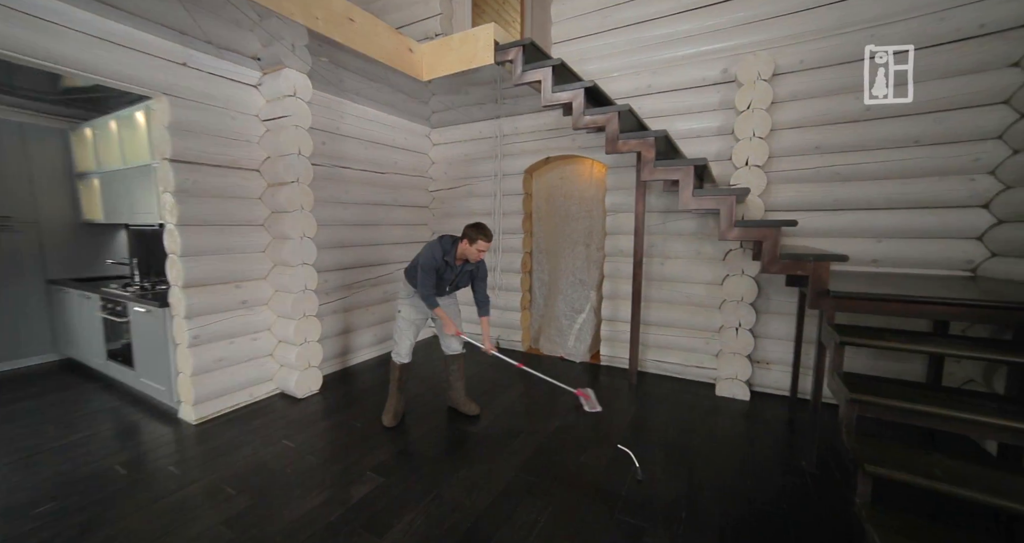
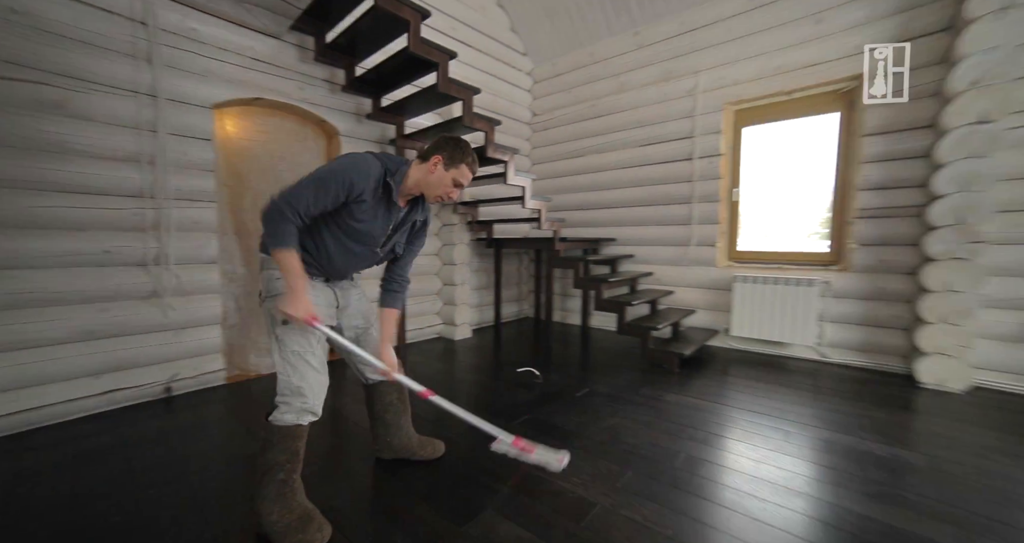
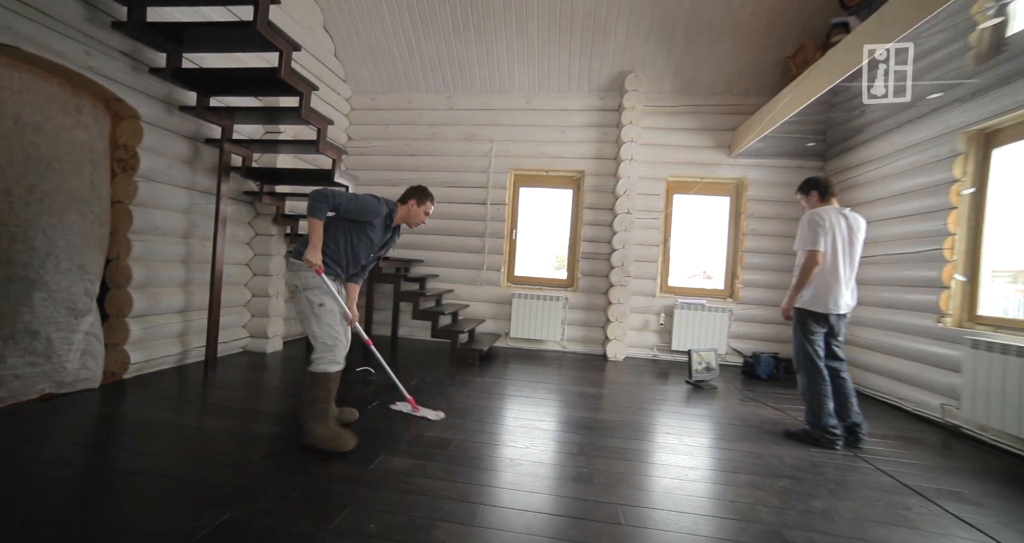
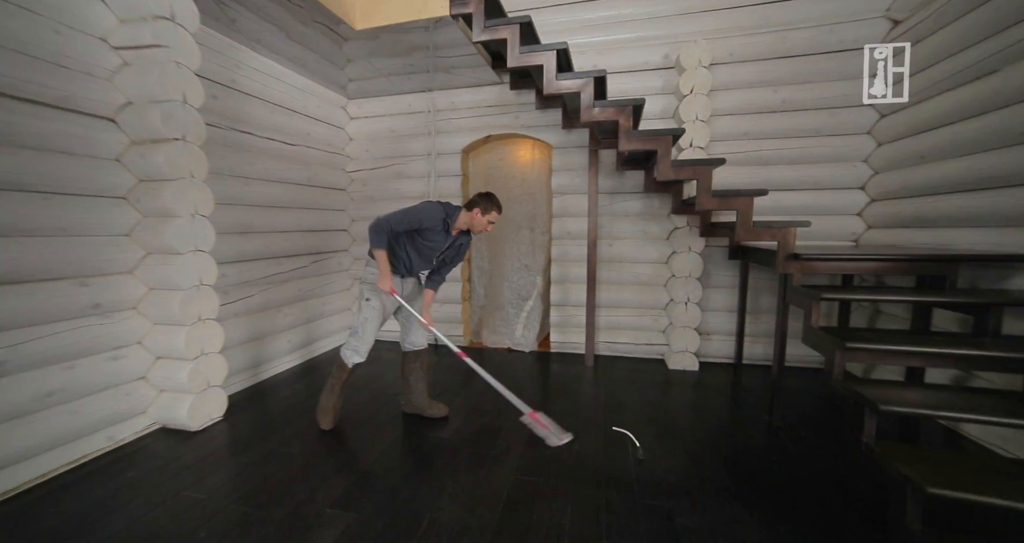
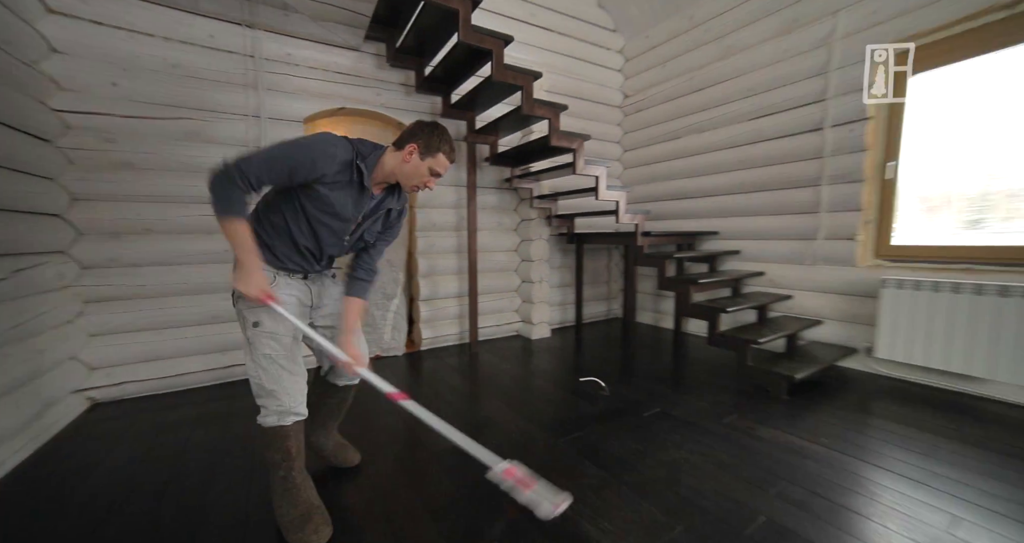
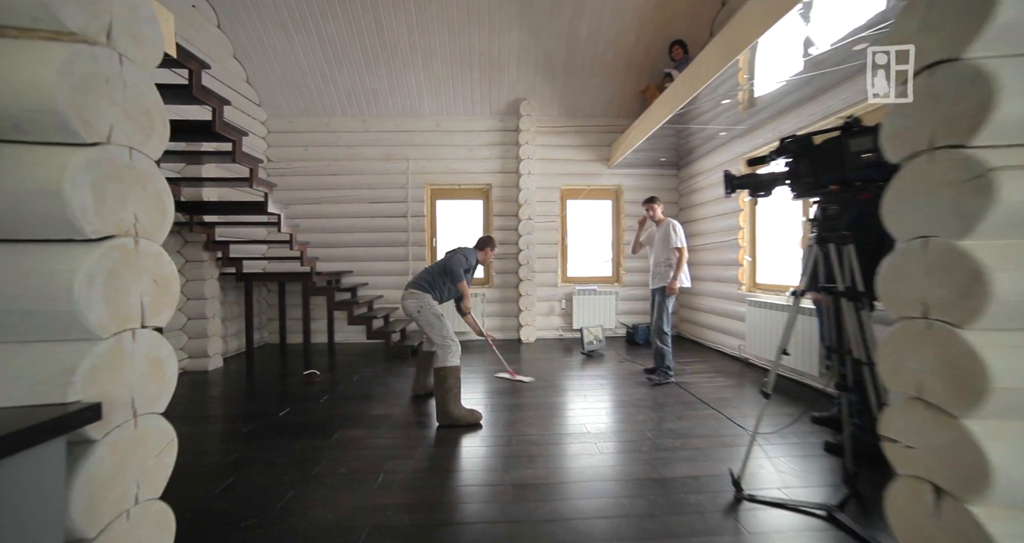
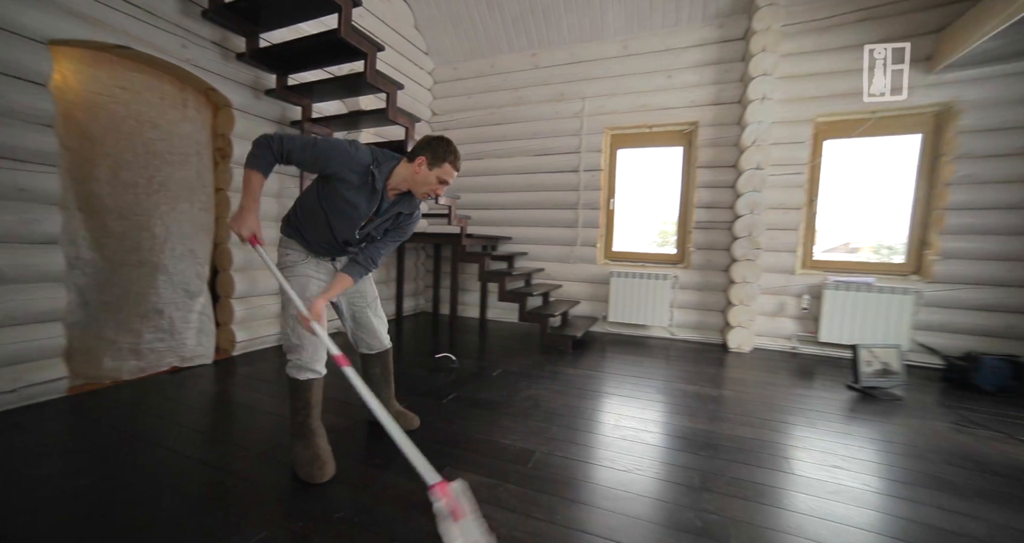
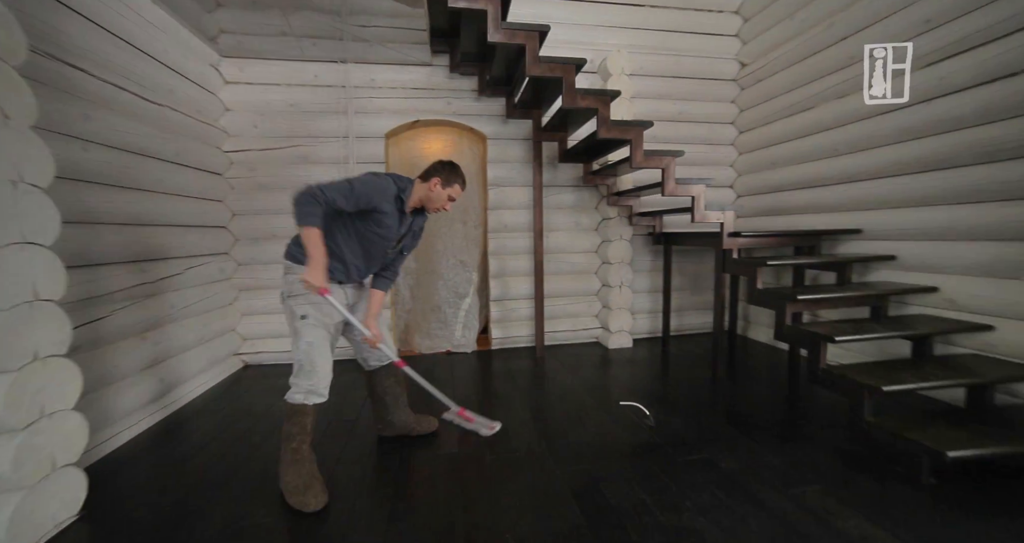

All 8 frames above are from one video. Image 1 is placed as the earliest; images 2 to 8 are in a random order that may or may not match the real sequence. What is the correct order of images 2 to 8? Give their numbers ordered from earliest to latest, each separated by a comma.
4, 8, 5, 2, 7, 3, 6
